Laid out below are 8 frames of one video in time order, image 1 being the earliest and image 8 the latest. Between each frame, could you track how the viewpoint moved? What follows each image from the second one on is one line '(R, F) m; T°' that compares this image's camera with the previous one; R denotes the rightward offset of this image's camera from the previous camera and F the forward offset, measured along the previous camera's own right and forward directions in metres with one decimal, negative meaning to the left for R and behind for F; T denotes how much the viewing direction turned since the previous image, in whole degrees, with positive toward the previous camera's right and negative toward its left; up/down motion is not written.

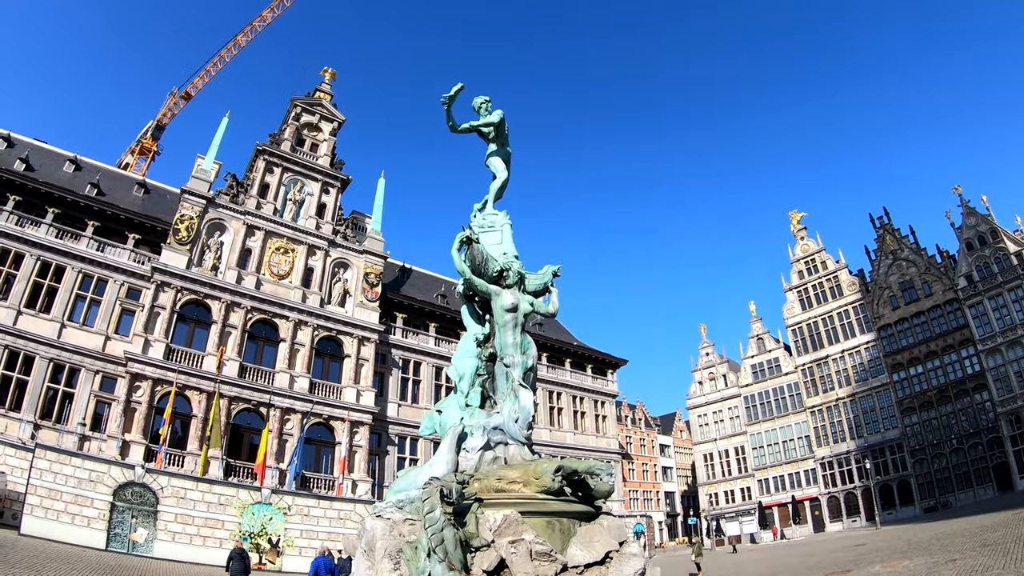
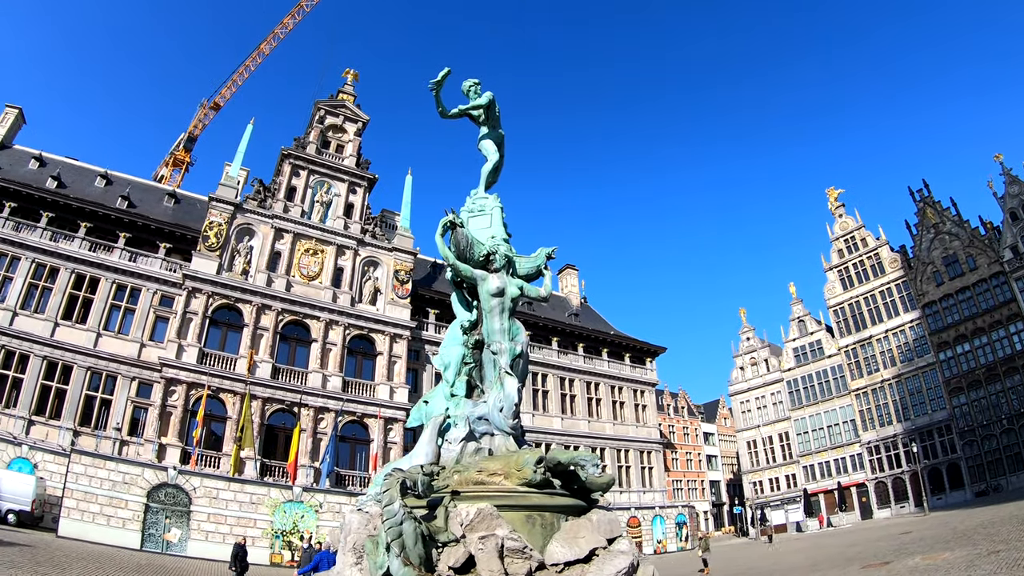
(+0.7, +0.4) m; -3°
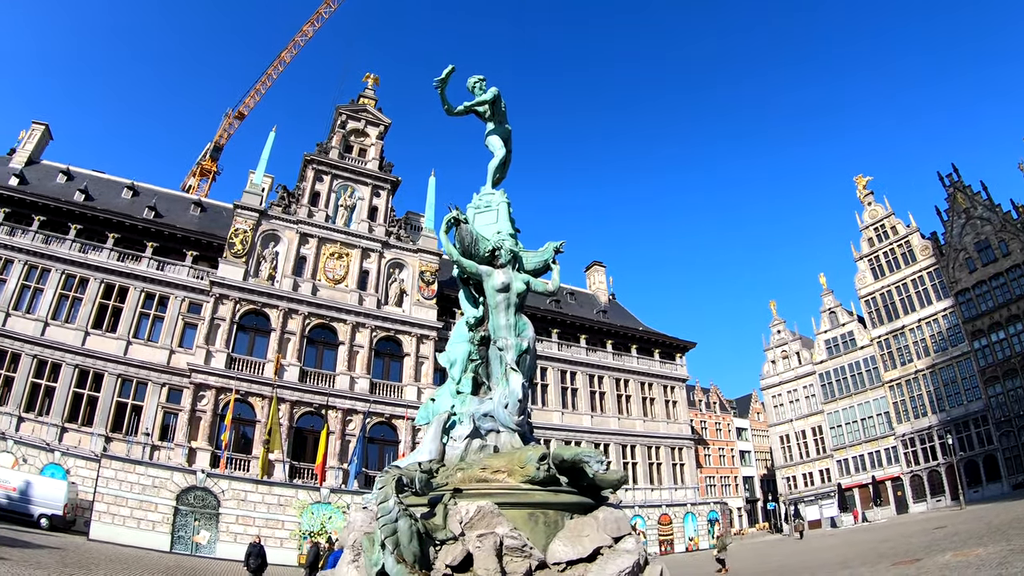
(+0.3, +0.2) m; -2°
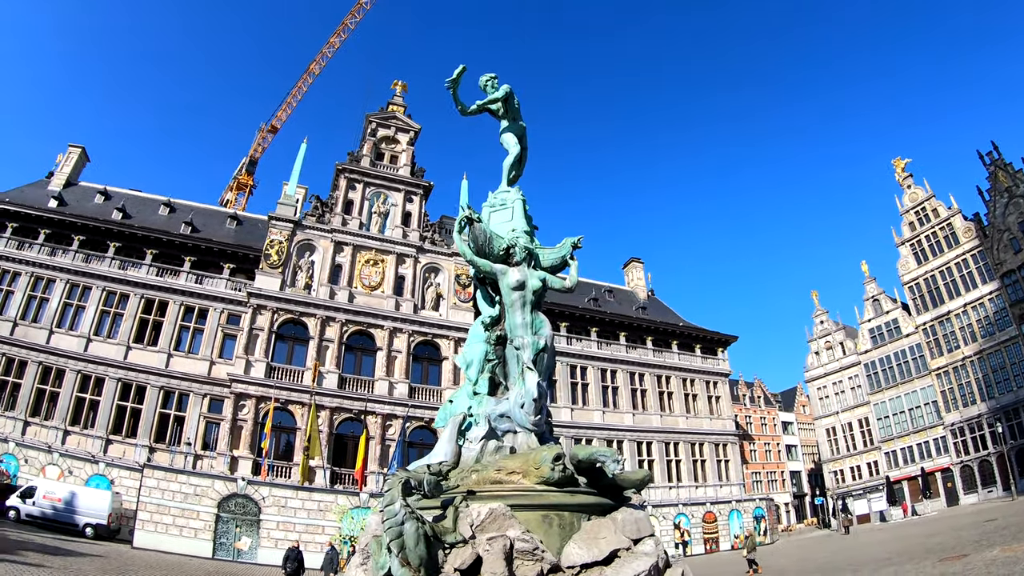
(+0.3, +0.3) m; -3°
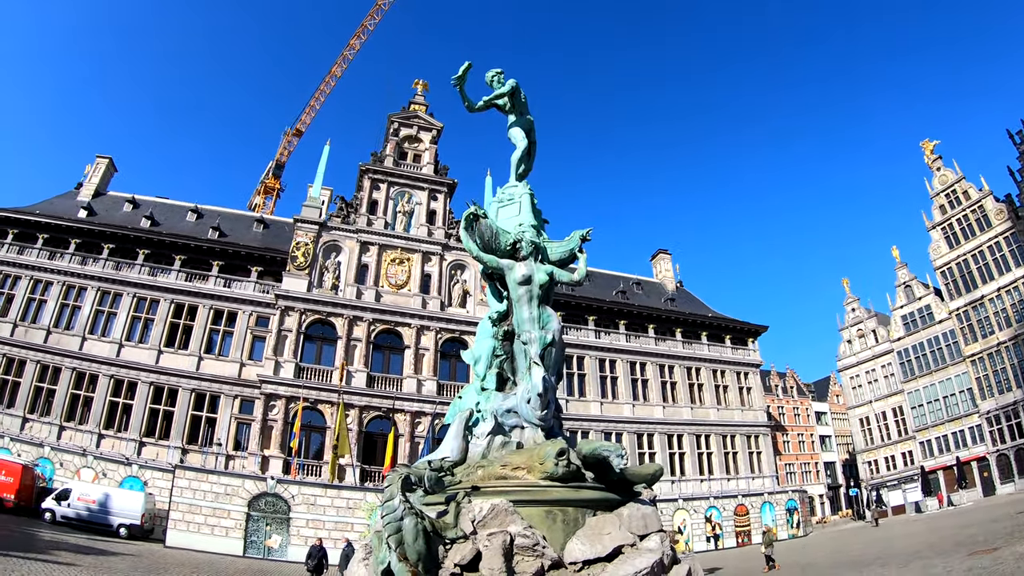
(+0.3, +0.2) m; -3°
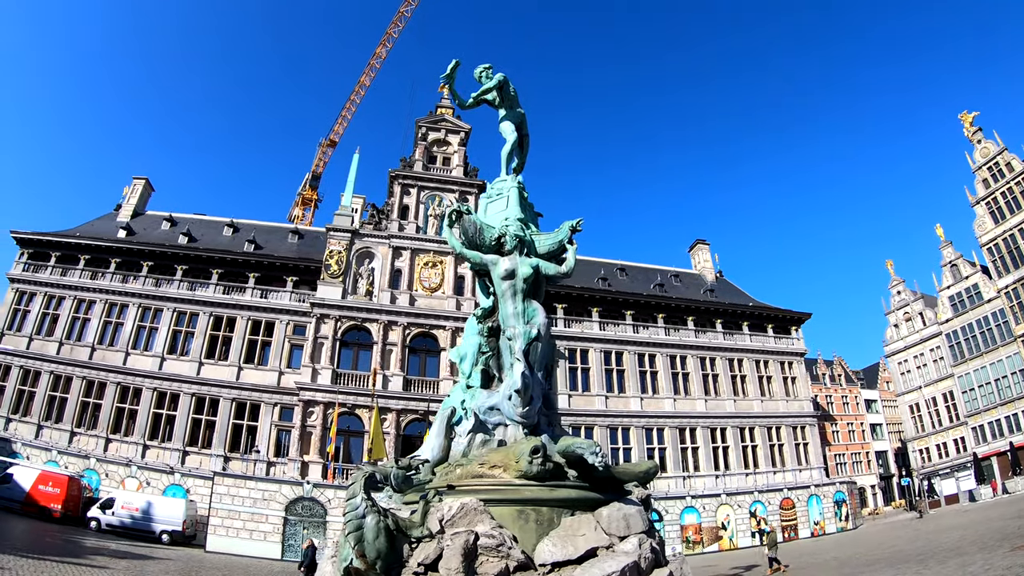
(+0.7, +0.1) m; -4°
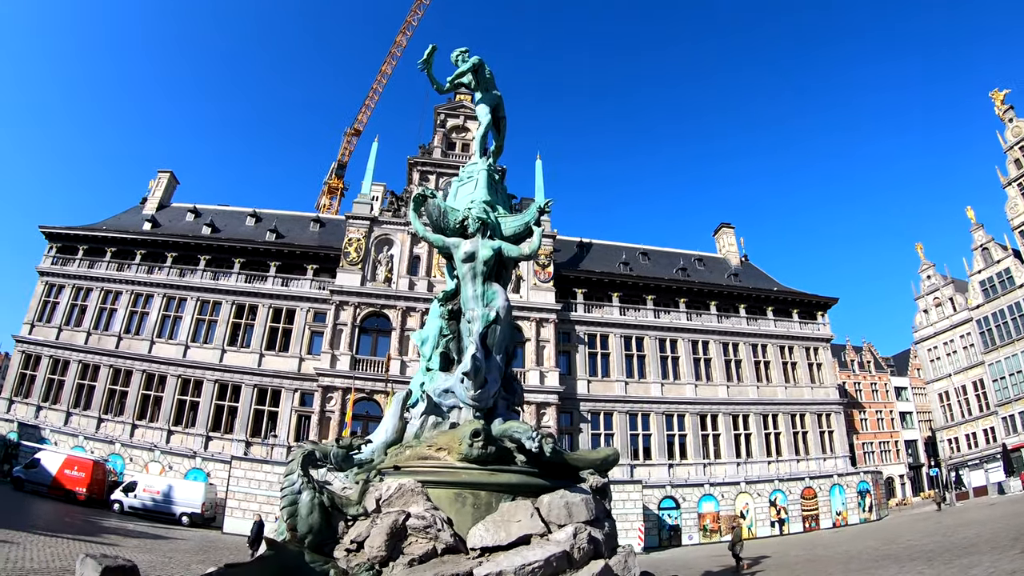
(+0.7, +0.2) m; -3°
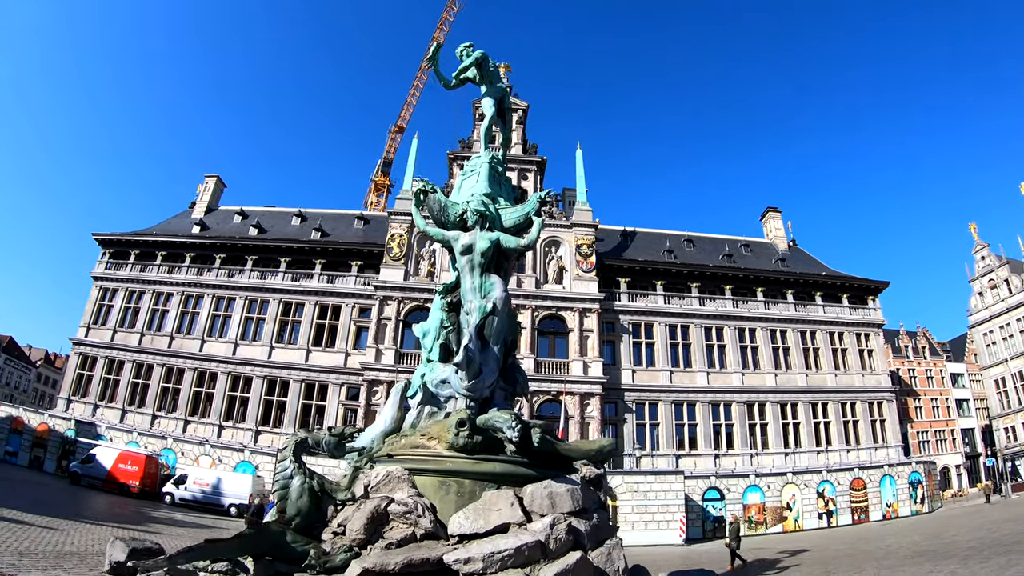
(+0.8, -0.2) m; -5°
